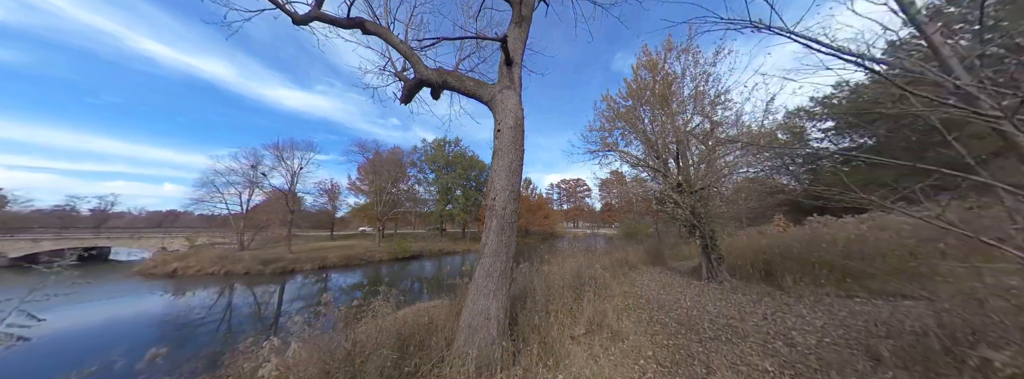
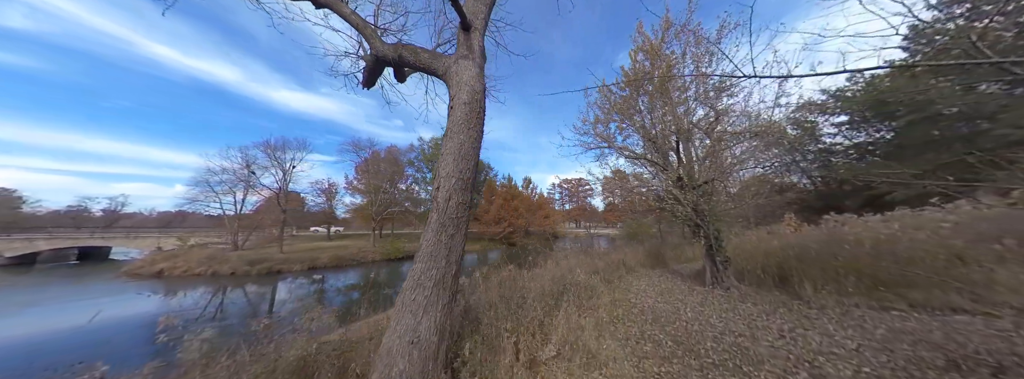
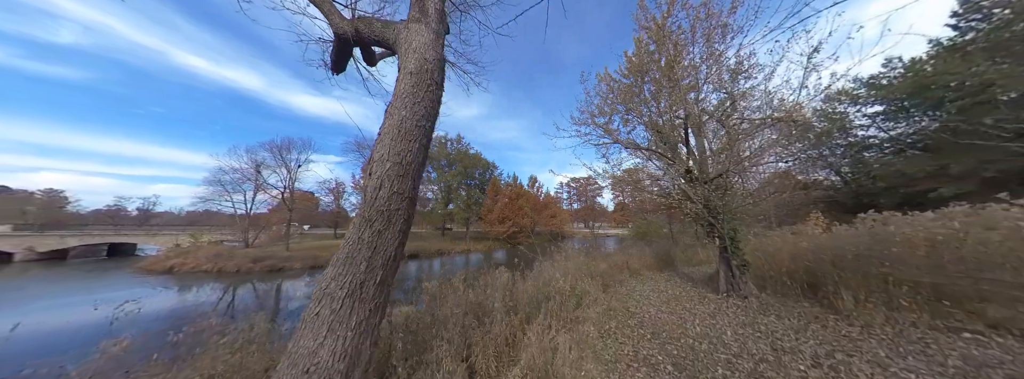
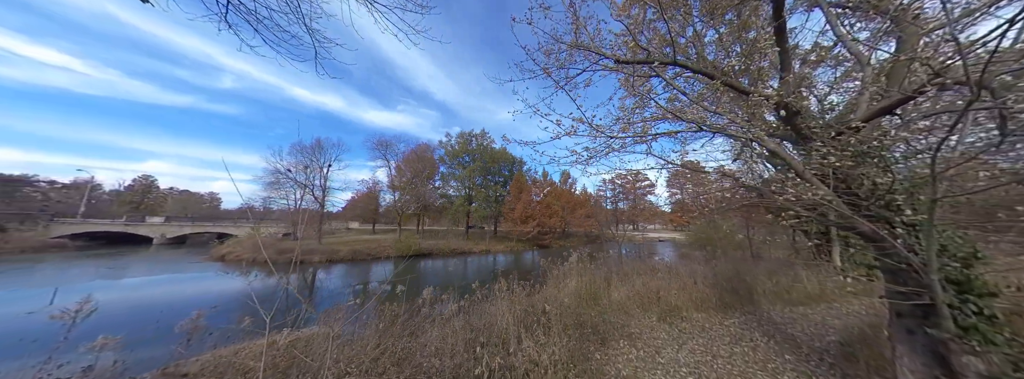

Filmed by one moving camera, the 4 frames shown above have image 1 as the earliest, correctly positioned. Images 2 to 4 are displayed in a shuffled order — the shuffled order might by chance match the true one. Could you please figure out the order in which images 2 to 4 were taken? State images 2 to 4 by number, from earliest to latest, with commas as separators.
2, 3, 4
